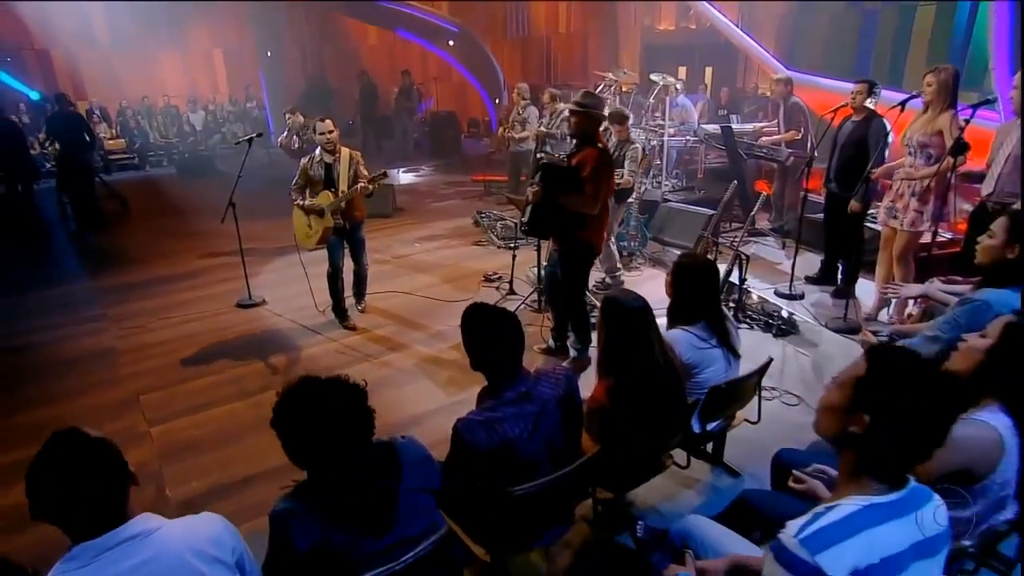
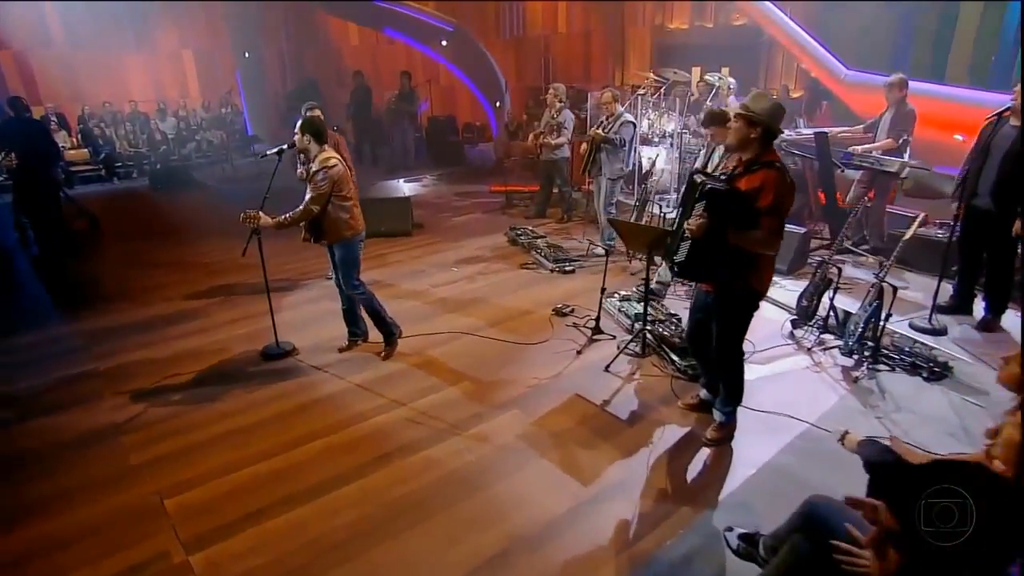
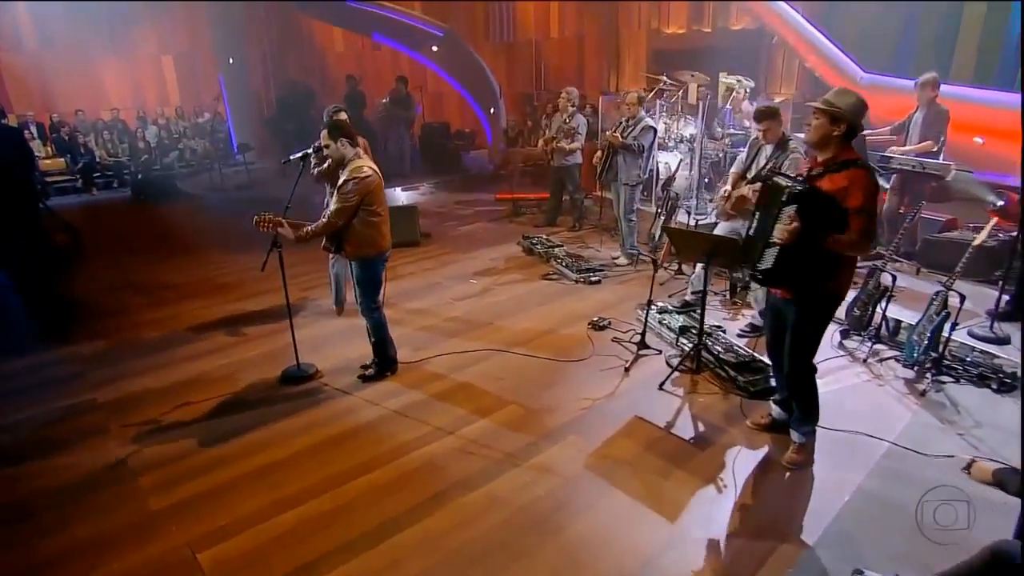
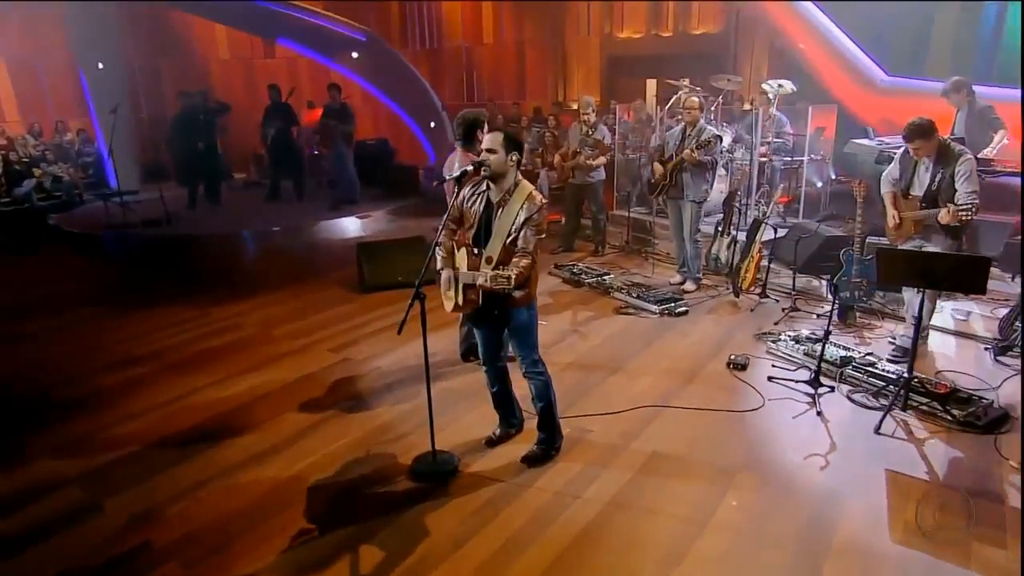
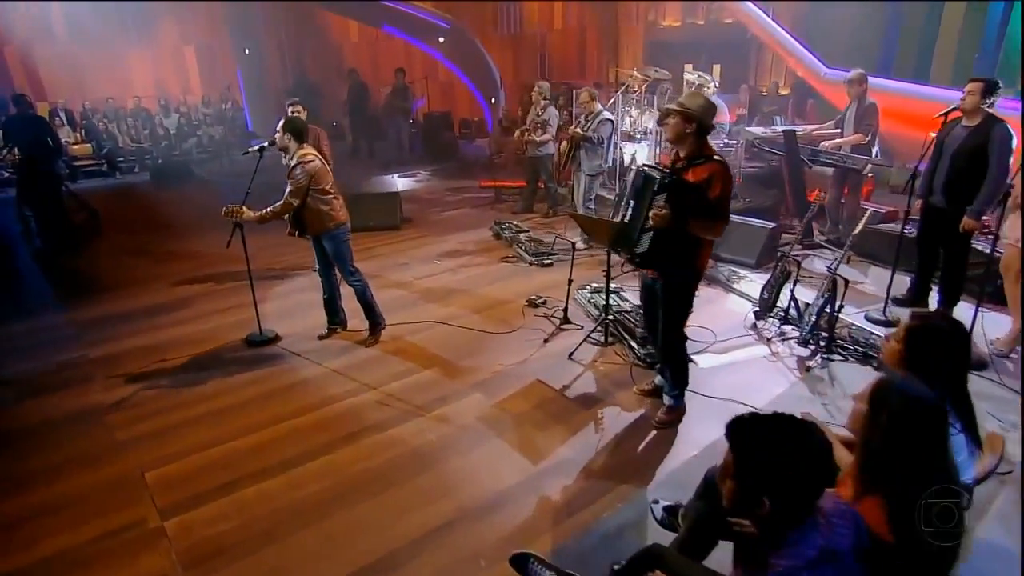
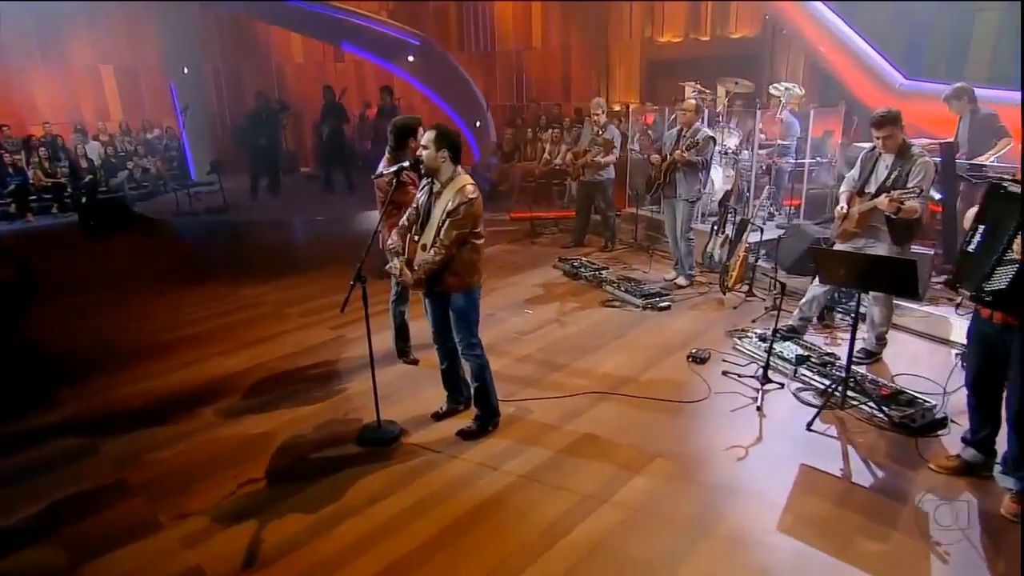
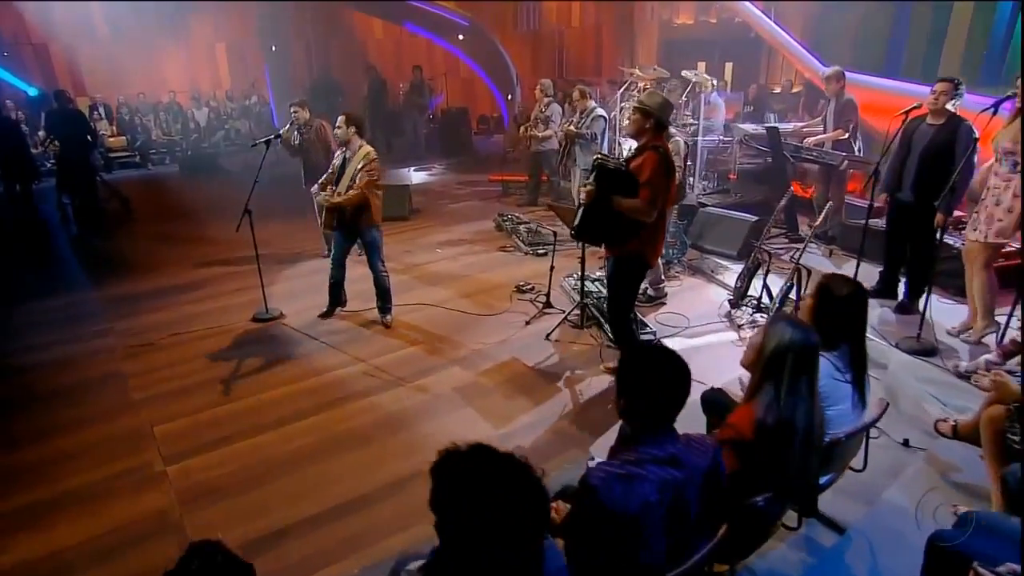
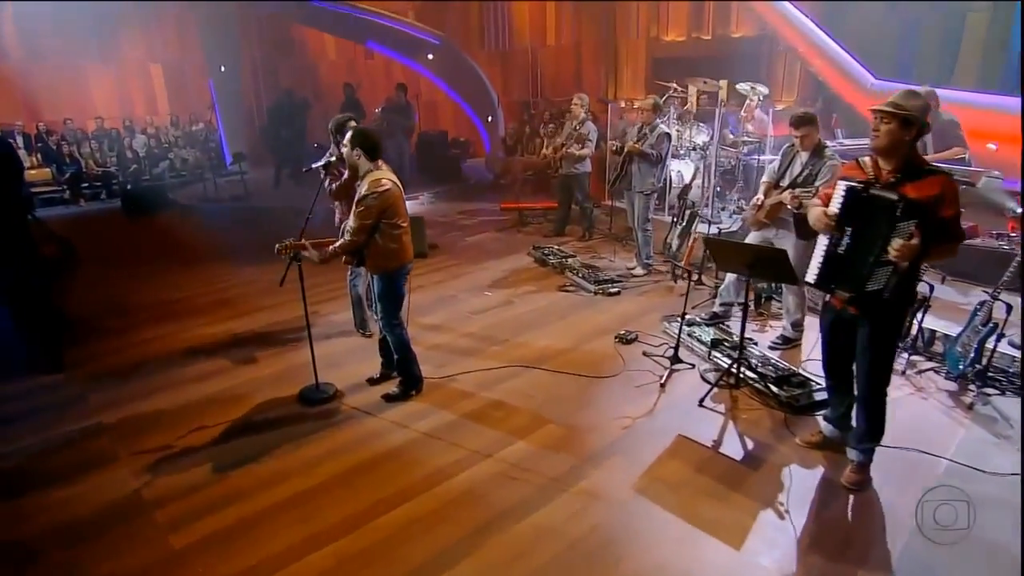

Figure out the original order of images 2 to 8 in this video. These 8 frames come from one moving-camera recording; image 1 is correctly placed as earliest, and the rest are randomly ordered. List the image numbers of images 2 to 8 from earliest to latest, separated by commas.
7, 5, 2, 3, 8, 6, 4
